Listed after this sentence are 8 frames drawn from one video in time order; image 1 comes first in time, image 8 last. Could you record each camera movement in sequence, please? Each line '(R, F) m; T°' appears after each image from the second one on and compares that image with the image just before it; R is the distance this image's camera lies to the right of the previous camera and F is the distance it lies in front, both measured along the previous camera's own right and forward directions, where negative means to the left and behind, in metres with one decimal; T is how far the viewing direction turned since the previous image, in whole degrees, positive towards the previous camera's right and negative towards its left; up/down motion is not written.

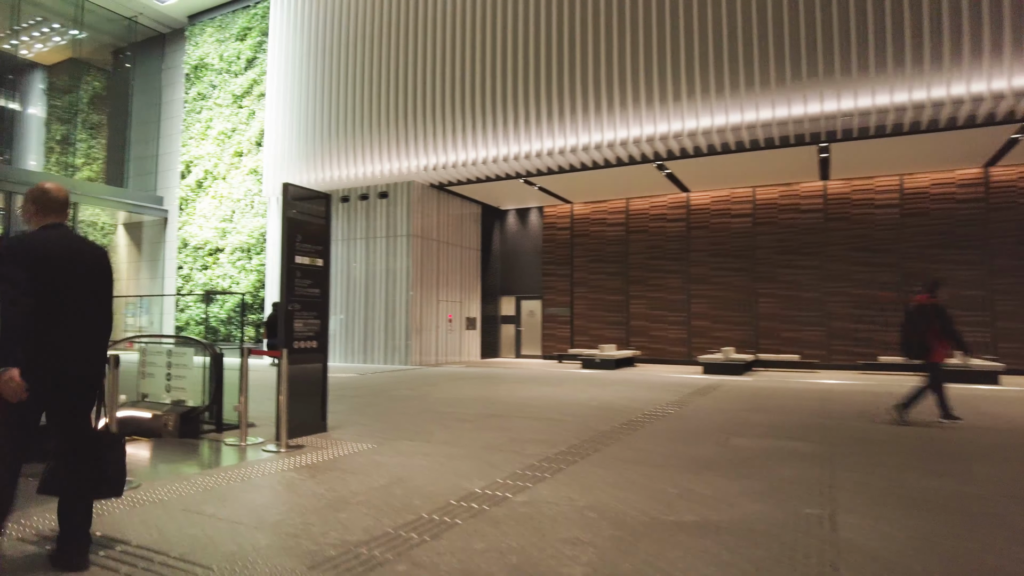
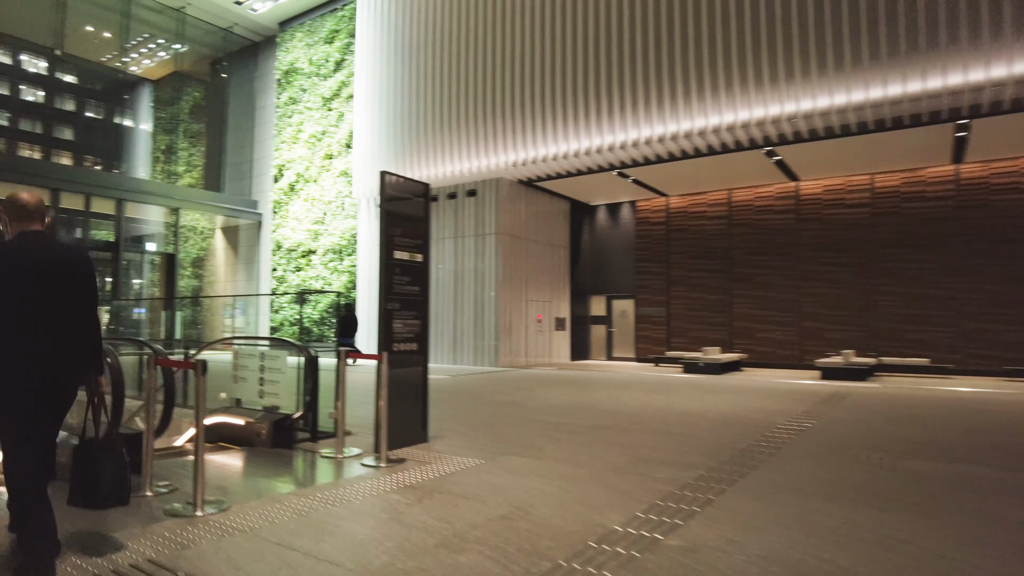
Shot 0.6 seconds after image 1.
(-0.3, +0.5) m; -7°
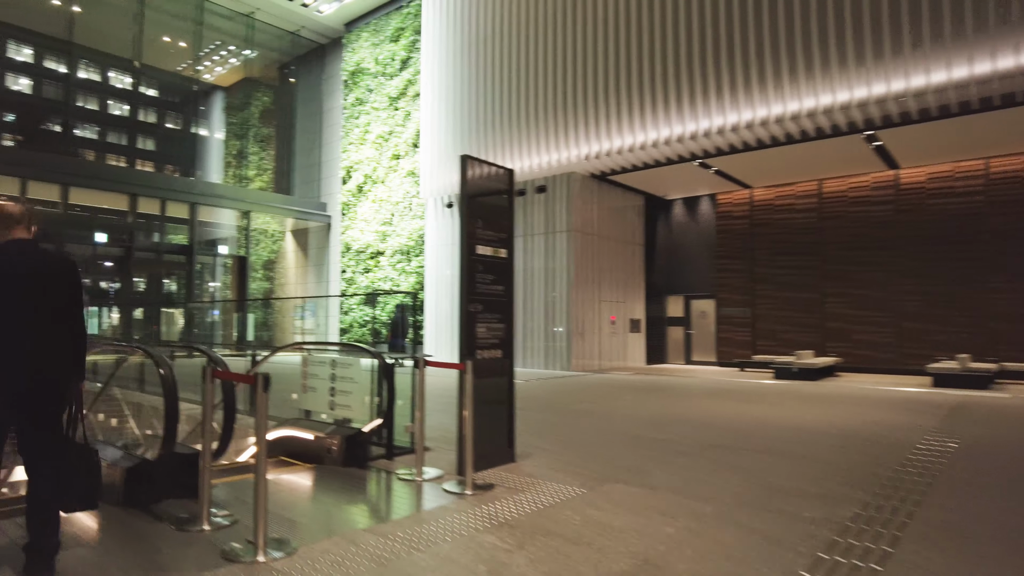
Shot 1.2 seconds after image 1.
(-0.2, +0.5) m; -5°
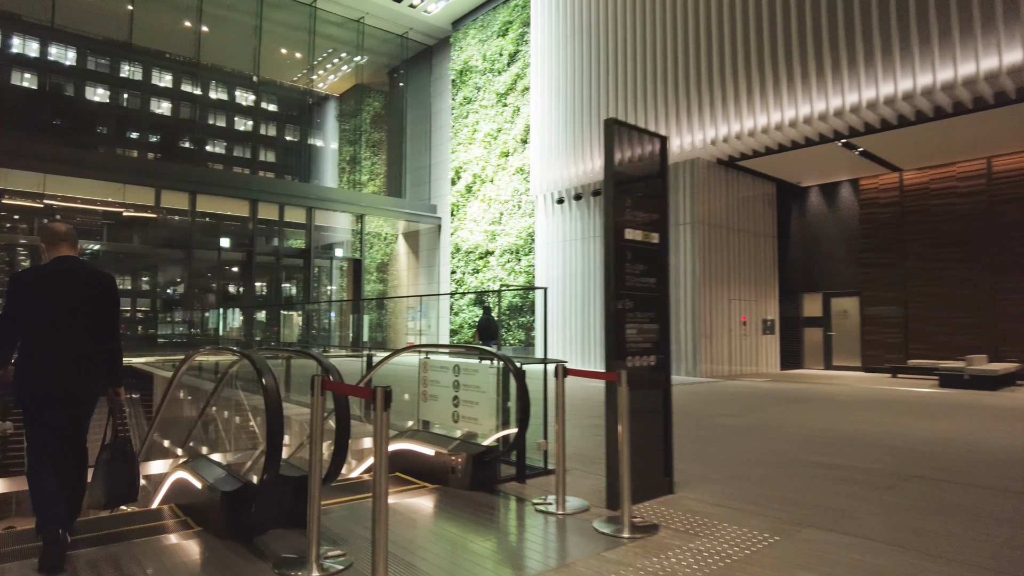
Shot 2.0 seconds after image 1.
(-0.2, +0.6) m; -9°
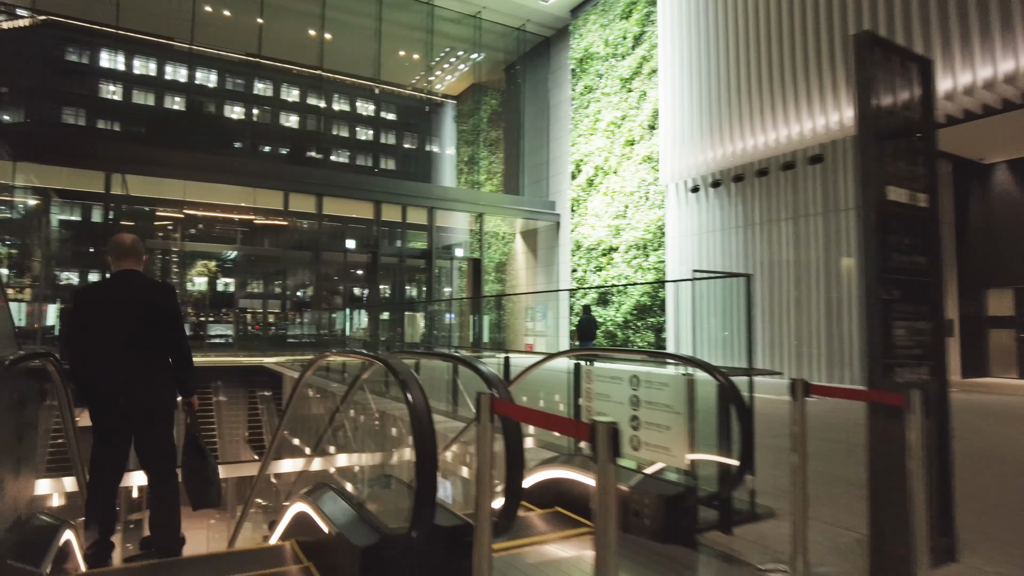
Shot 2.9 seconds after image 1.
(-0.3, +0.7) m; -10°
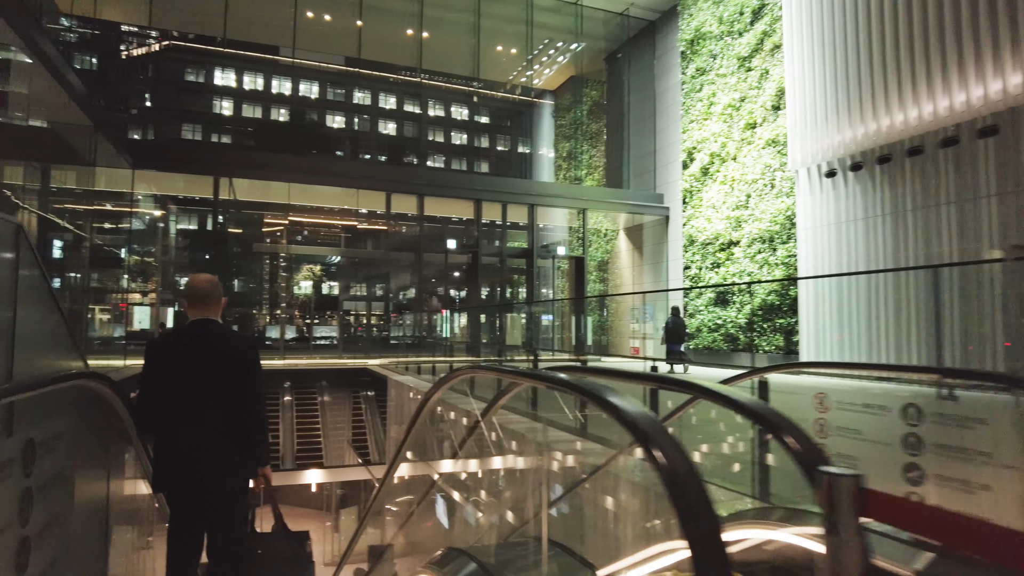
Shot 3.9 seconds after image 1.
(-0.3, +0.7) m; -8°
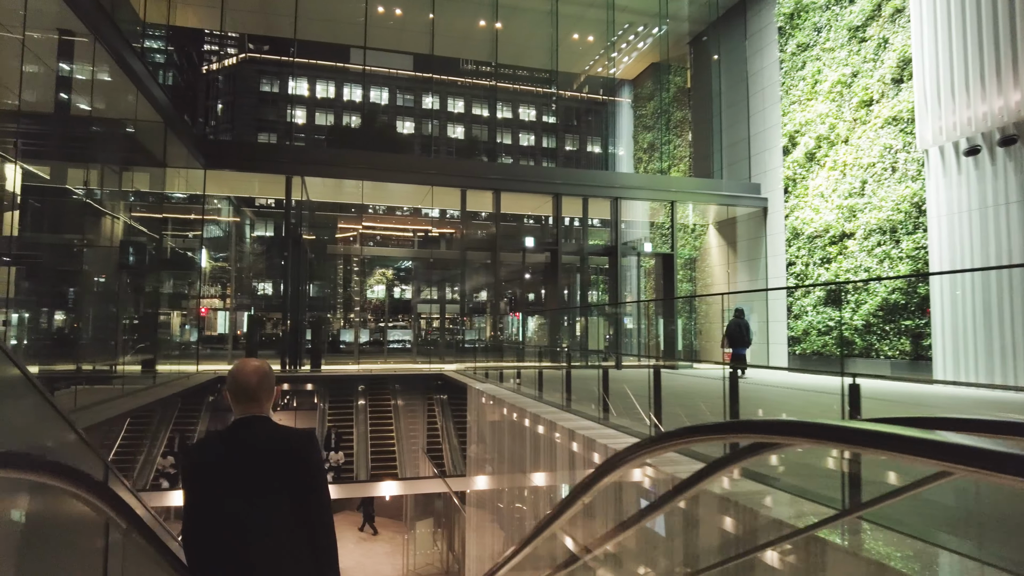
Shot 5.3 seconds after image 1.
(-0.3, +0.9) m; -6°
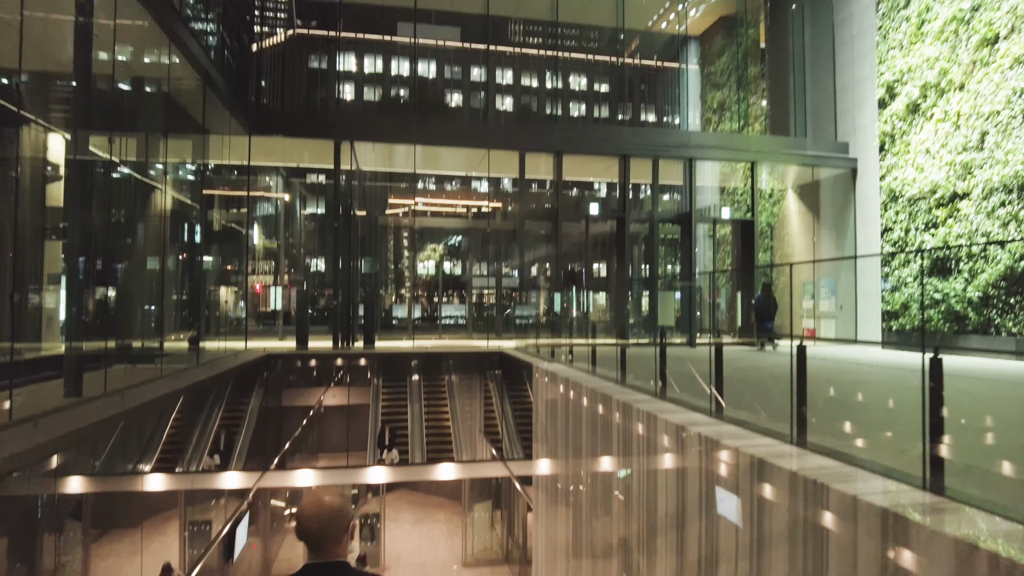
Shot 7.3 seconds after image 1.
(-0.3, +0.9) m; -4°
